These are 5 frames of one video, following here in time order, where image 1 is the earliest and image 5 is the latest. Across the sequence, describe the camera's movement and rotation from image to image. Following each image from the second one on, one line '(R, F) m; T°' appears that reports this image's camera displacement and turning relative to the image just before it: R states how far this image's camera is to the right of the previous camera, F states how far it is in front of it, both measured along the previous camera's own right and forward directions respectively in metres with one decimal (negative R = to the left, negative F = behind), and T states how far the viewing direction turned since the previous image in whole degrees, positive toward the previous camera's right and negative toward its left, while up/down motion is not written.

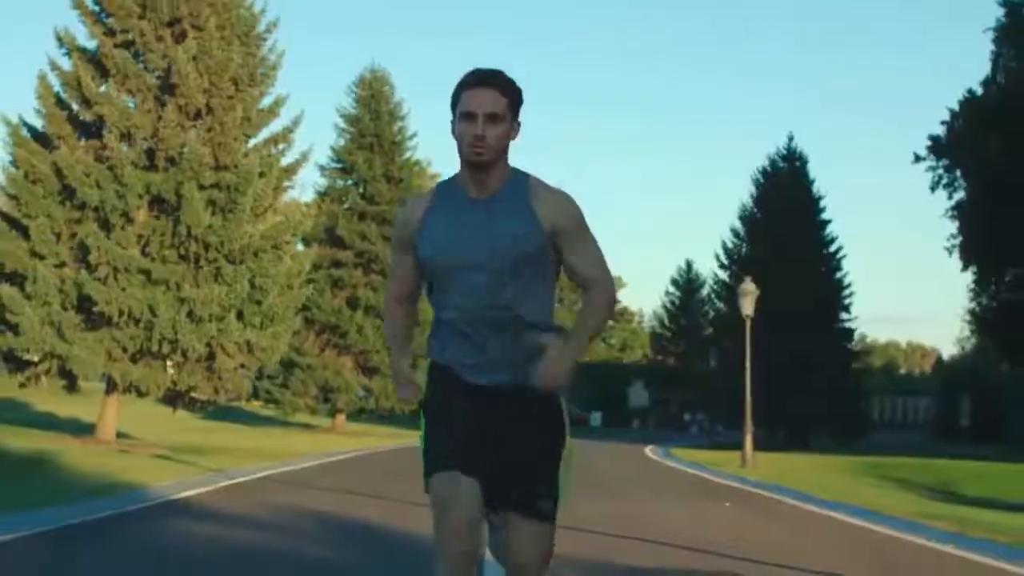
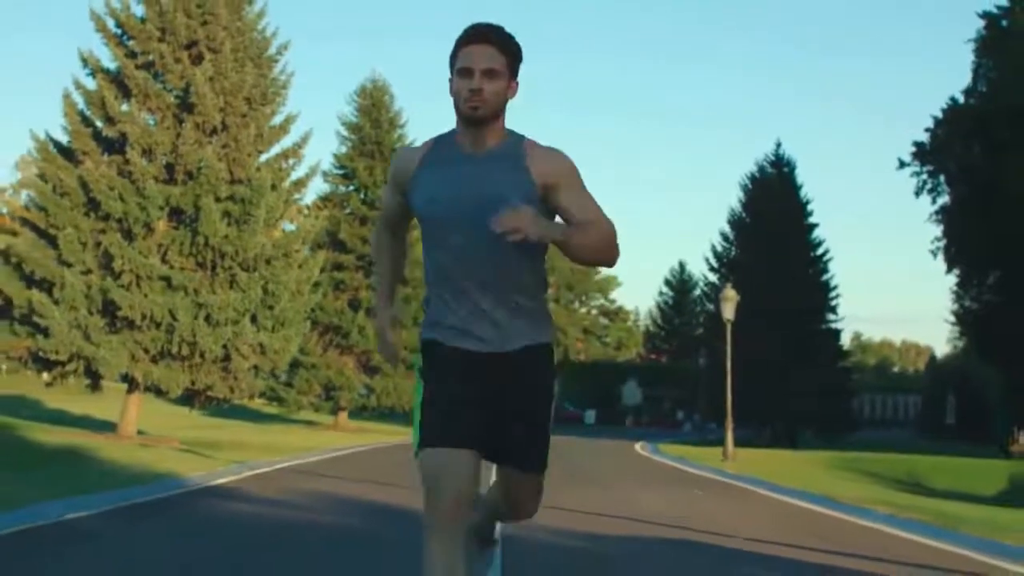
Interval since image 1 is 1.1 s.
(0.0, -1.6) m; 0°
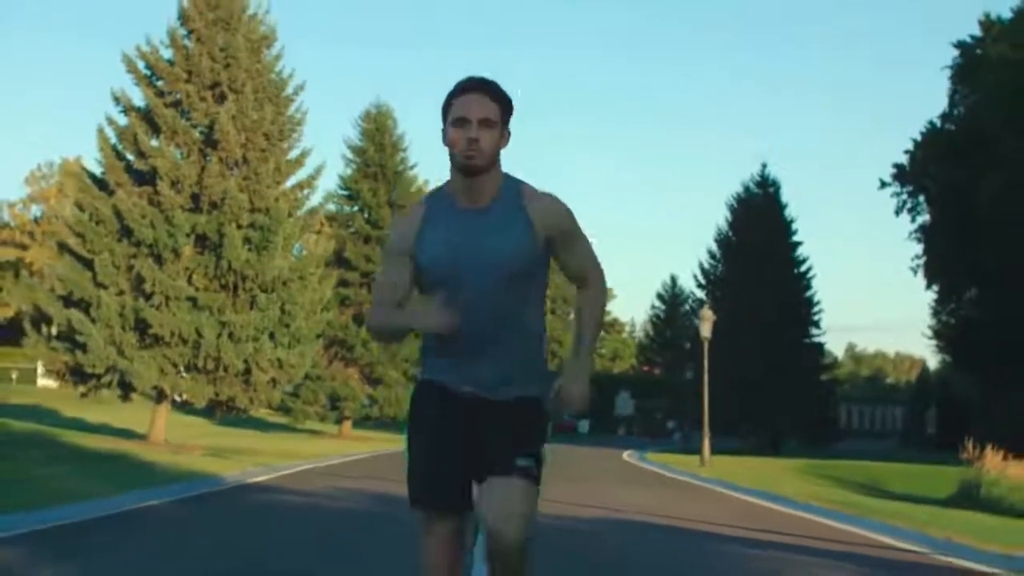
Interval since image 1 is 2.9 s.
(0.0, -2.3) m; 0°
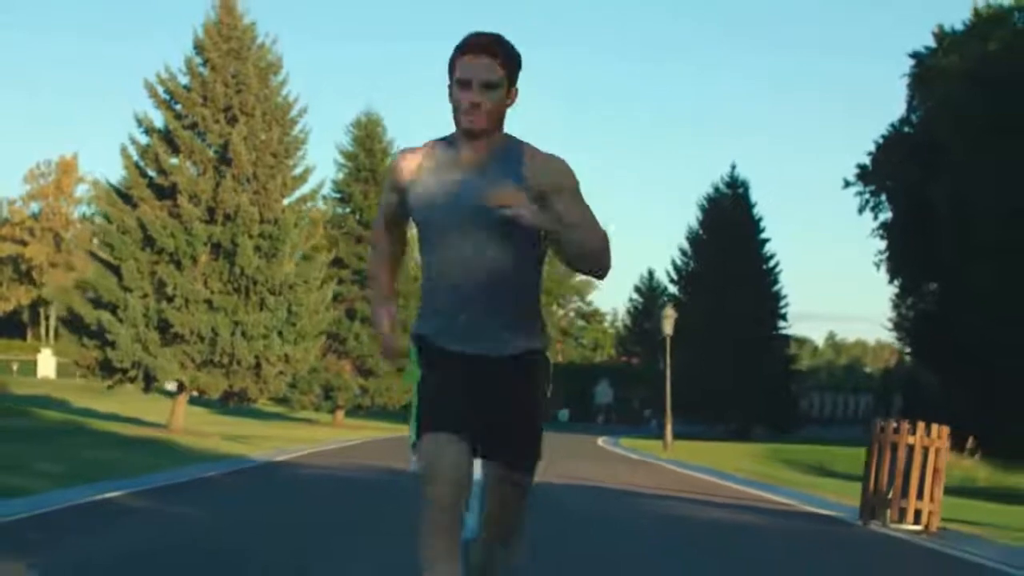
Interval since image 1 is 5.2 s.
(0.0, -3.1) m; +1°
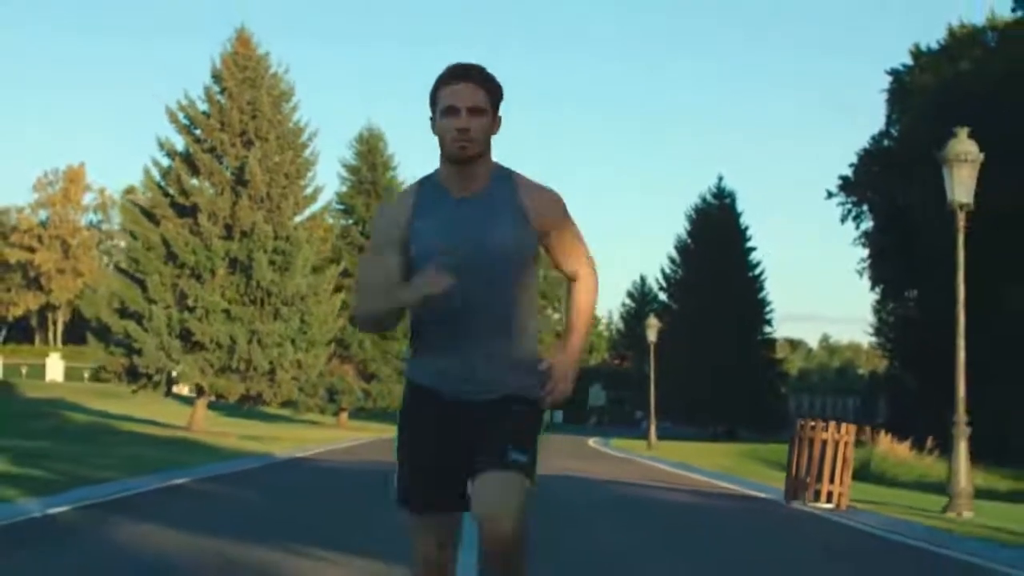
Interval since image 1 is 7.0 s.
(0.0, -2.4) m; 0°
